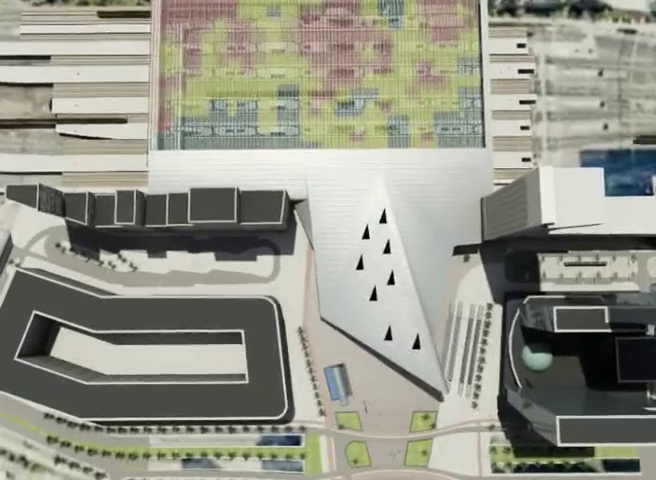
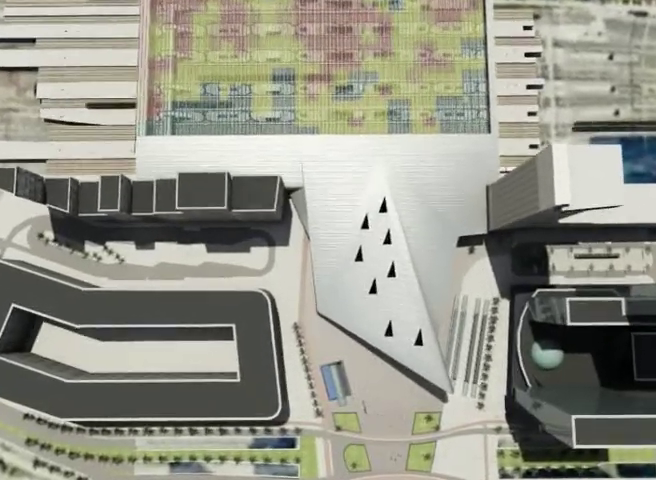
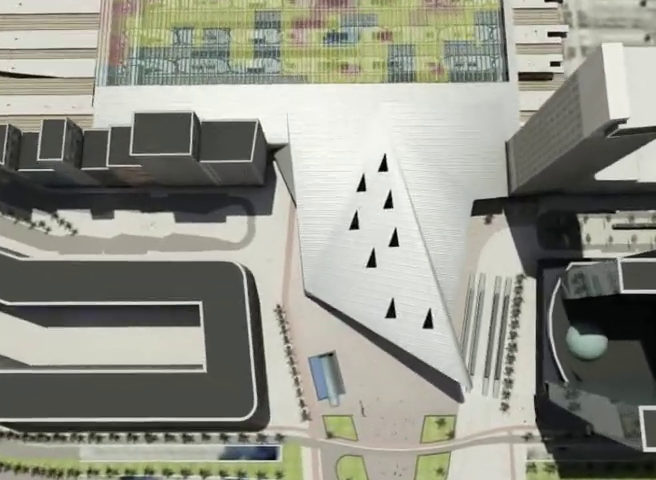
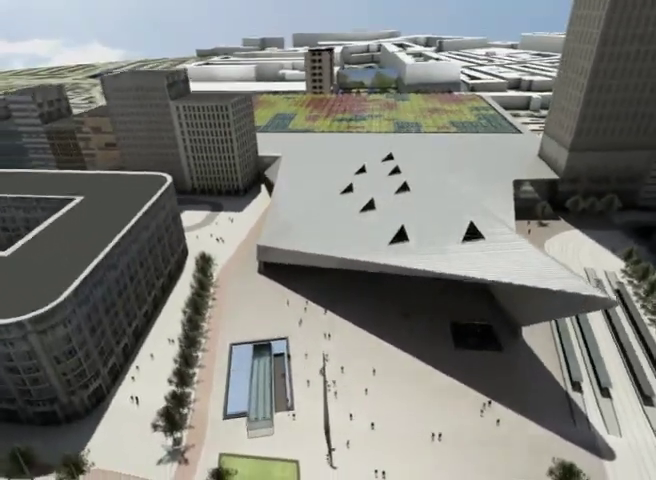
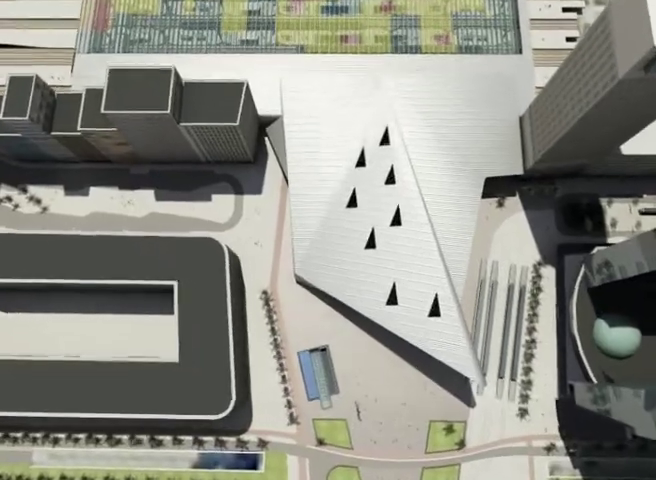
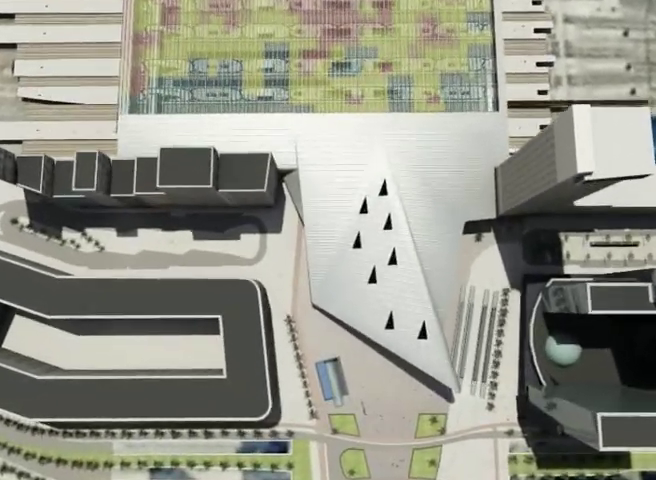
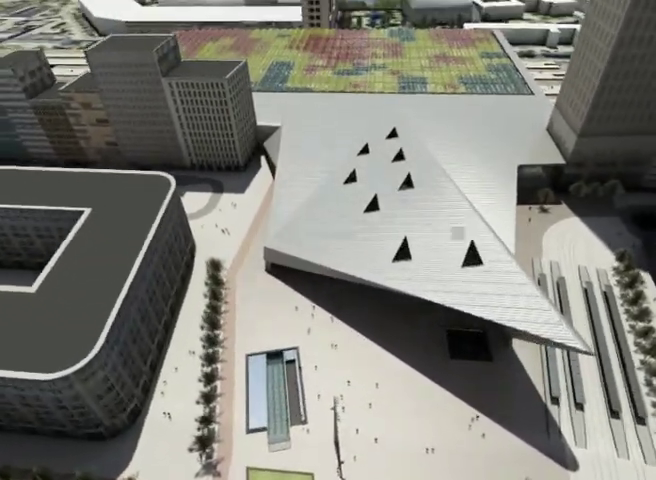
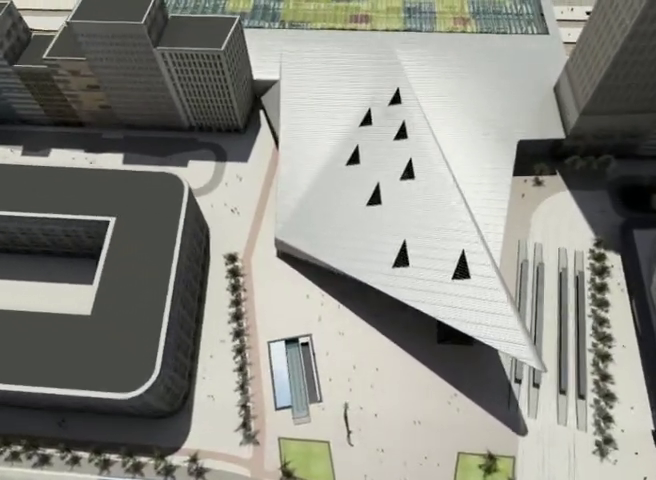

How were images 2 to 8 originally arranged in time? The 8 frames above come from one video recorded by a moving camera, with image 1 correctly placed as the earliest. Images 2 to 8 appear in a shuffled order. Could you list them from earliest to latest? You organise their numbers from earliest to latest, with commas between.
2, 6, 3, 5, 8, 7, 4
